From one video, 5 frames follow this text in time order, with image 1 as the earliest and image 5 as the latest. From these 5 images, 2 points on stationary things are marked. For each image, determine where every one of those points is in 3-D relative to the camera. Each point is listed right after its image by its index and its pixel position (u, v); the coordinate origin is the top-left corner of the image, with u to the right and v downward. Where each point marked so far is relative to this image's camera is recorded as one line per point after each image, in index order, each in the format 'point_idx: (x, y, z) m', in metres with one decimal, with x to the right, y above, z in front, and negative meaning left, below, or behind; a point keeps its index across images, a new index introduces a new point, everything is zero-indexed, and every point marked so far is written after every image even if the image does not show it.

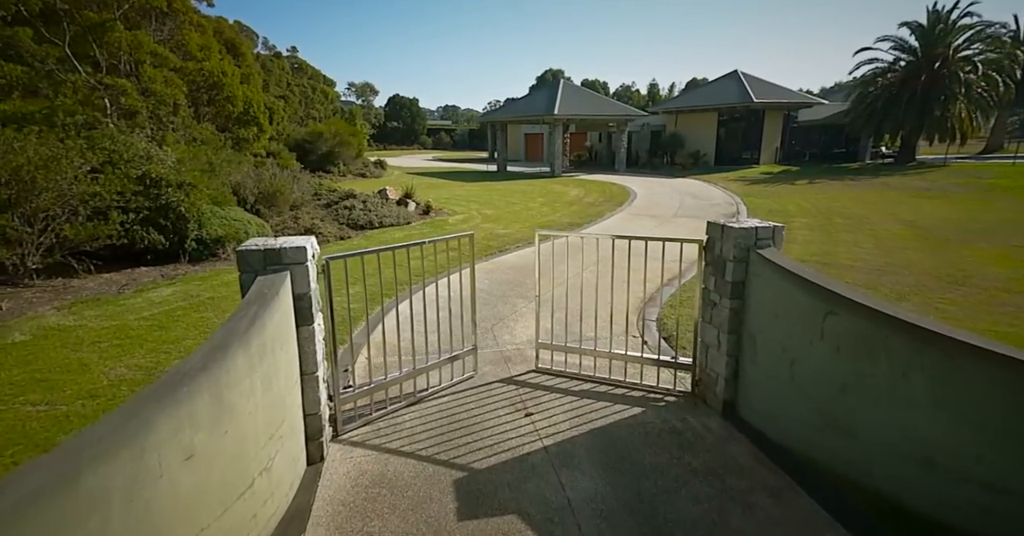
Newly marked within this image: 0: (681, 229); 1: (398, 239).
0: (+3.7, +0.8, +10.8) m
1: (-2.0, +0.5, +8.8) m
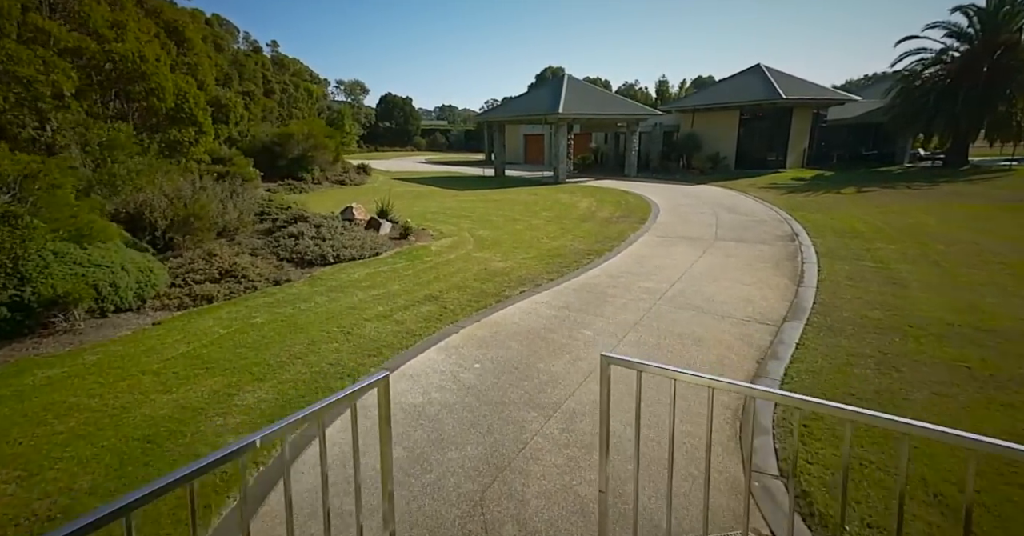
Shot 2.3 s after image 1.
0: (+3.7, +0.2, +8.3) m
1: (-2.0, -0.2, +6.3) m
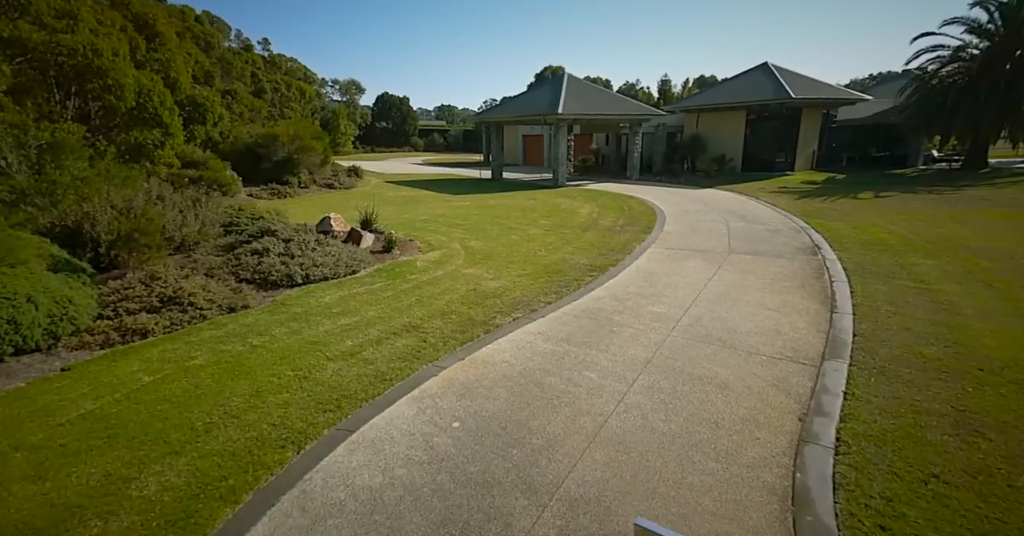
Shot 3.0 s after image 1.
0: (+3.6, -0.1, +7.5) m
1: (-2.1, -0.5, +5.5) m
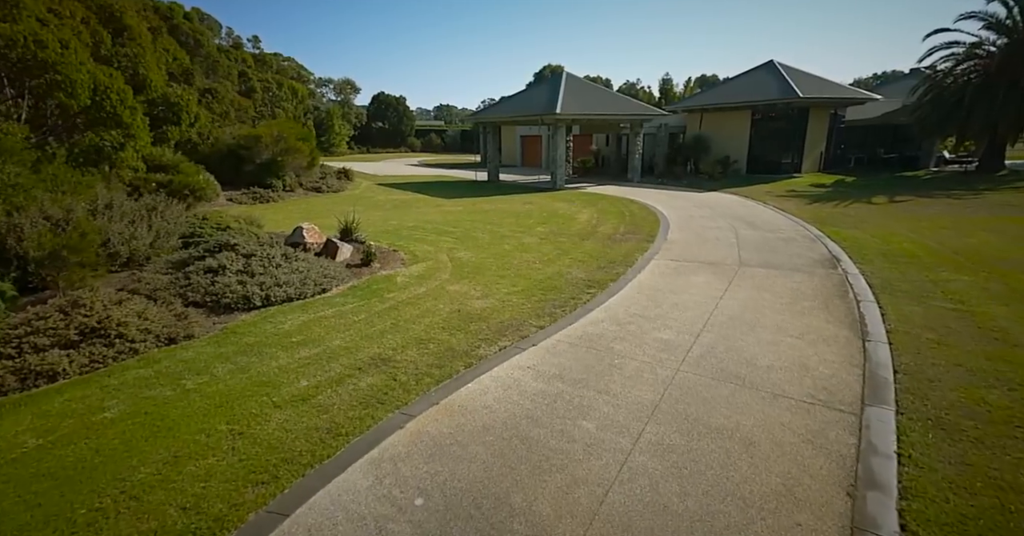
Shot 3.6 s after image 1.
0: (+3.5, -0.3, +6.8) m
1: (-2.2, -0.7, +4.8) m
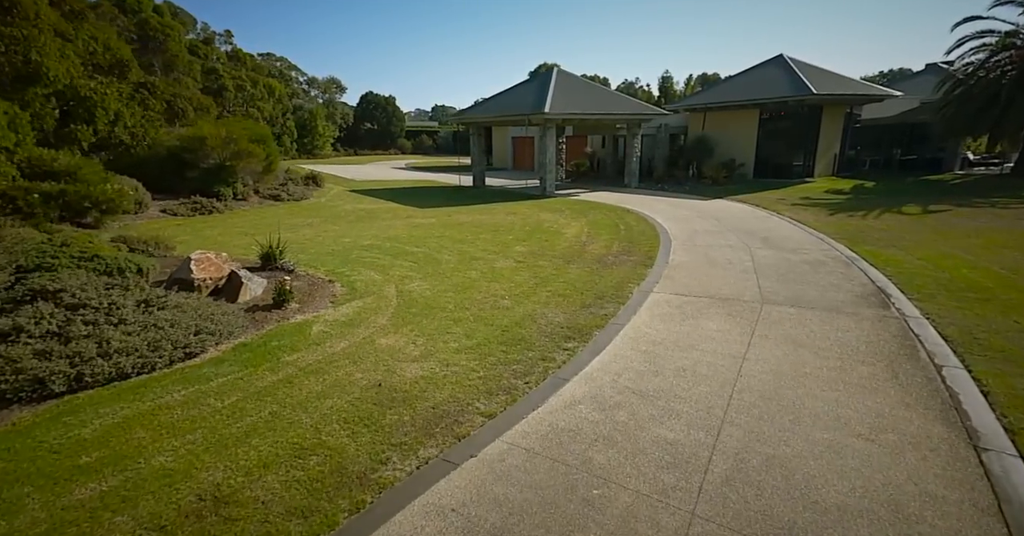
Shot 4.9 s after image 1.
0: (+3.0, -0.8, +5.0) m
1: (-2.7, -1.2, +3.0) m
